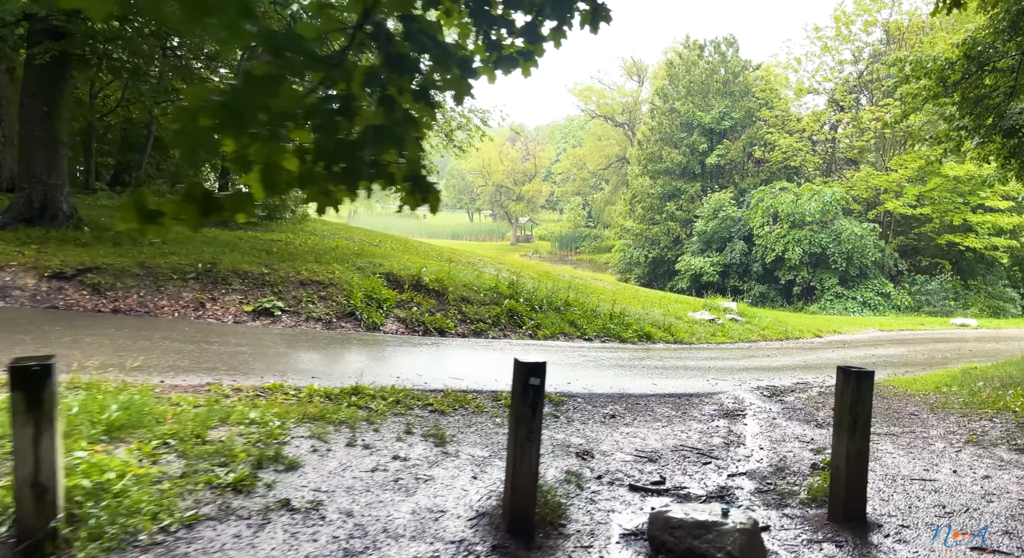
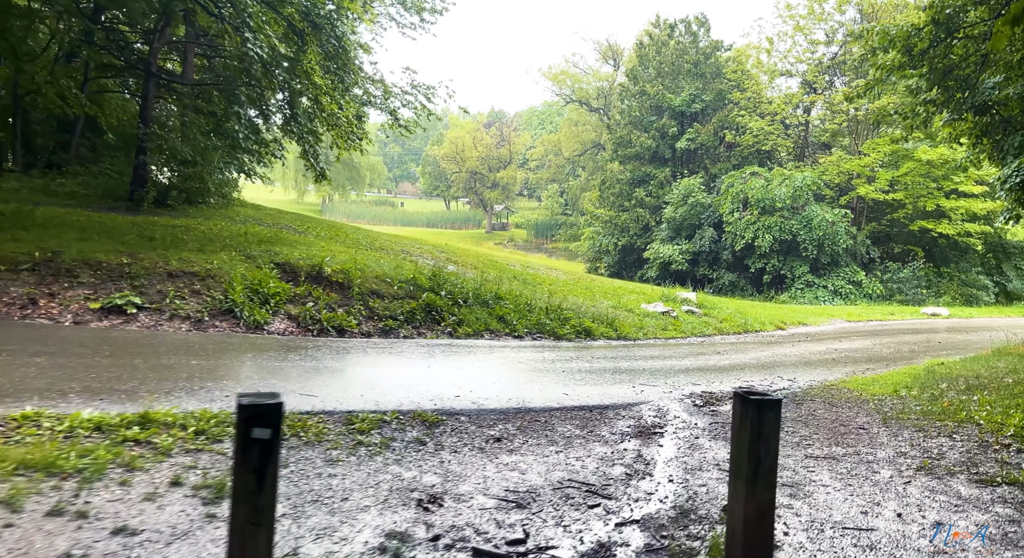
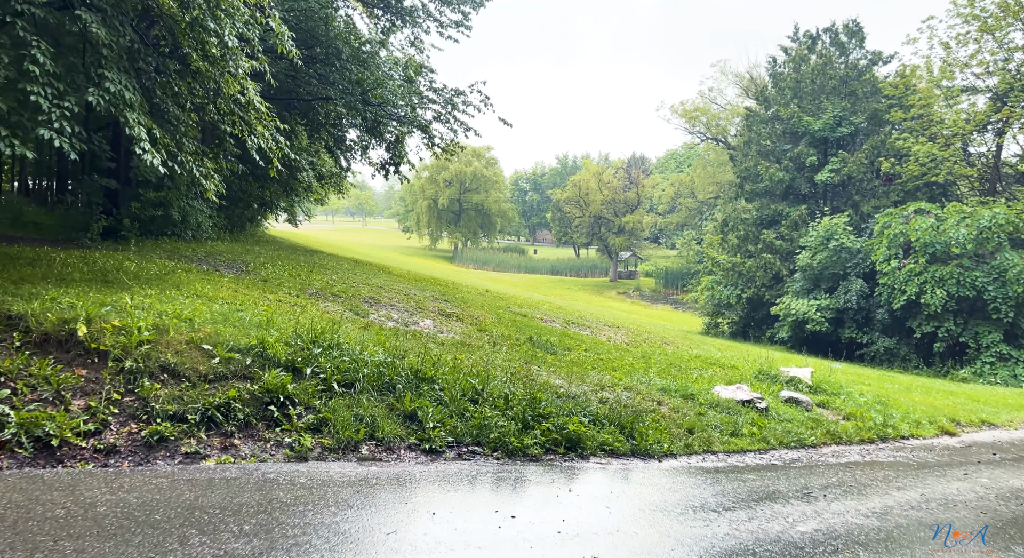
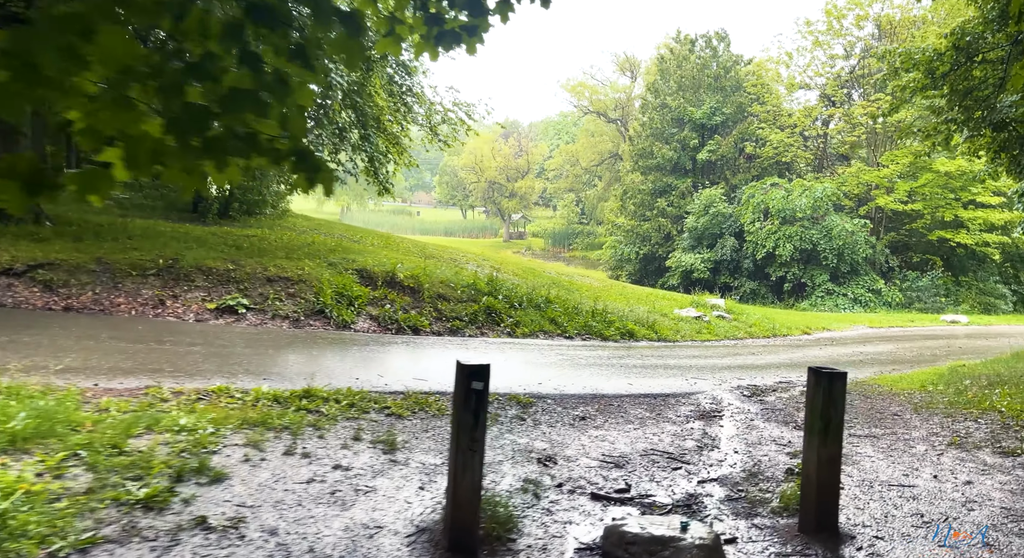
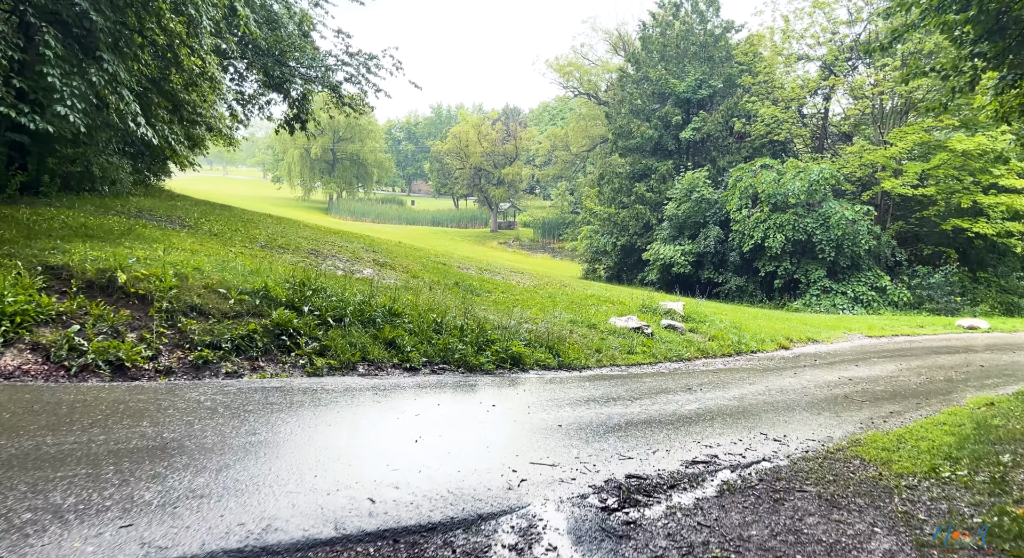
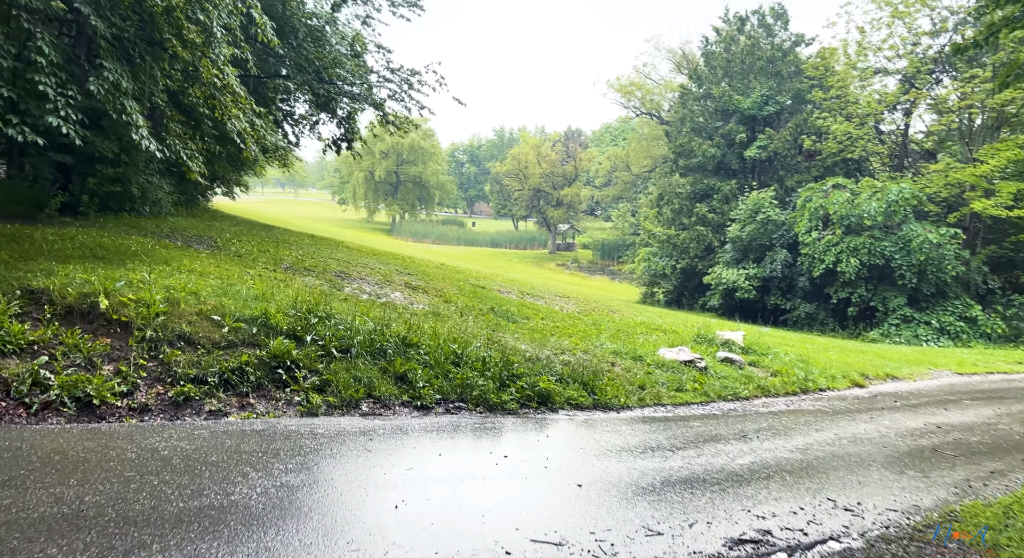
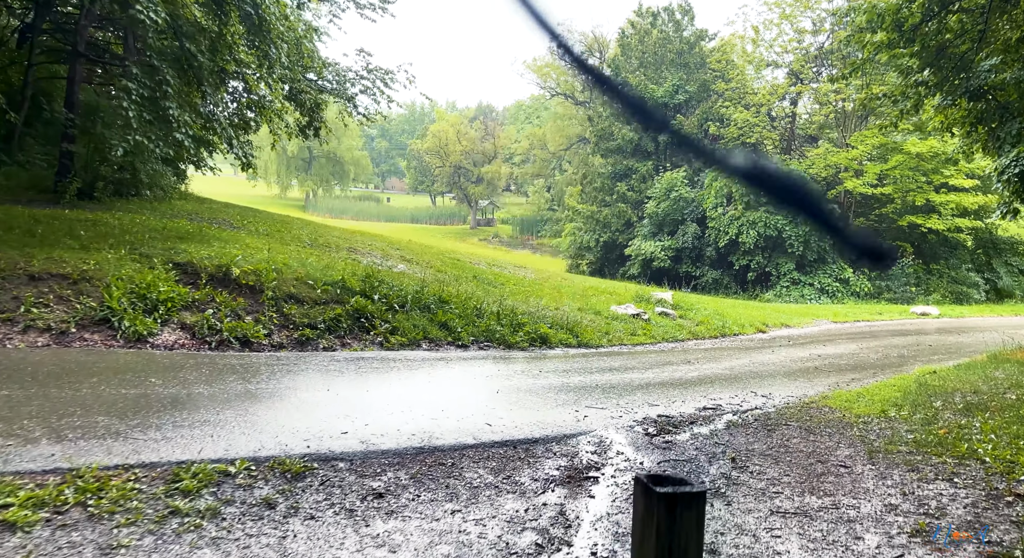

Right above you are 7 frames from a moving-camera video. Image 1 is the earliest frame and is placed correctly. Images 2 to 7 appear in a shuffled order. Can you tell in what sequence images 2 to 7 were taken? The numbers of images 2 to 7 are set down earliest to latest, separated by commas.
4, 2, 7, 5, 6, 3
